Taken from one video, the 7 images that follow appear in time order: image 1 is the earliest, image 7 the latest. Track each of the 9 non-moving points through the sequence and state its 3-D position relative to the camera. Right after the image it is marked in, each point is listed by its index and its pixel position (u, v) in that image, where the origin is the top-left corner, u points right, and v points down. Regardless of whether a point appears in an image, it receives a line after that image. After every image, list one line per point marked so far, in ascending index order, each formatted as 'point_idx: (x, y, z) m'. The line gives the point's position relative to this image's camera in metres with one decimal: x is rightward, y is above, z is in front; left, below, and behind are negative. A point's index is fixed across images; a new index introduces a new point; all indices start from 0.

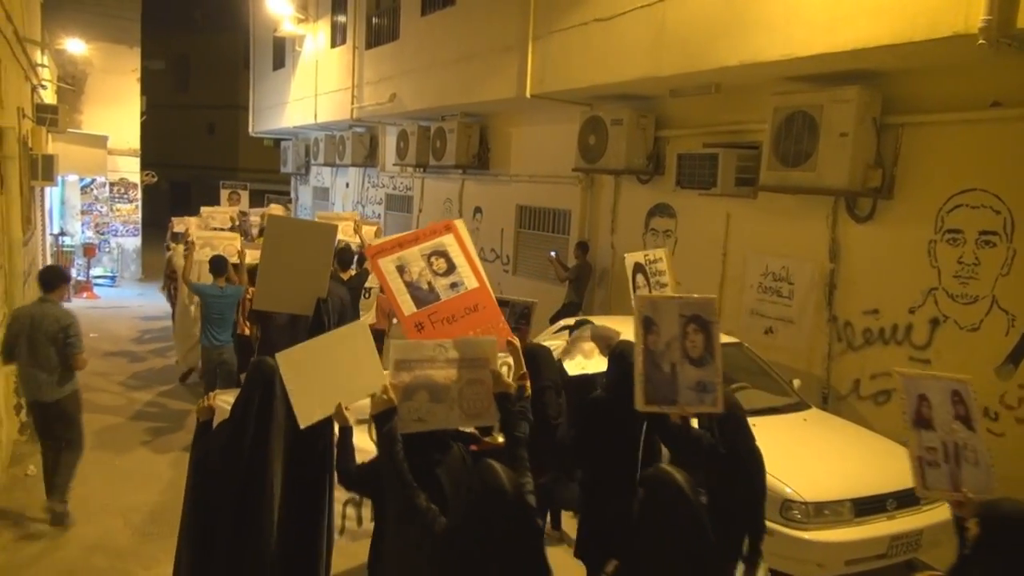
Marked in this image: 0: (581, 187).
0: (+0.9, +1.3, +9.6) m
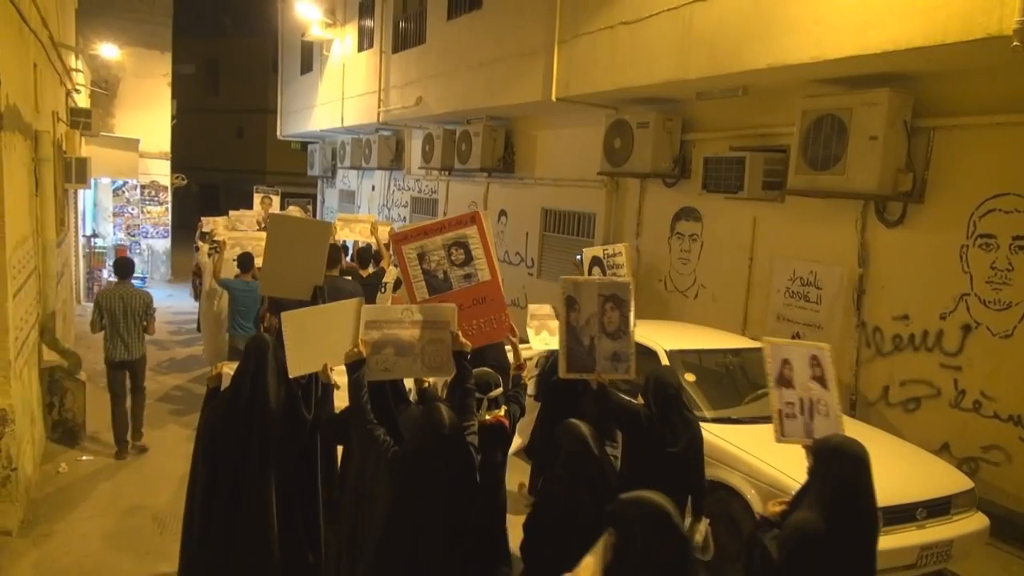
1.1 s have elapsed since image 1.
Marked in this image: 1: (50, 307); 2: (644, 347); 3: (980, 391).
0: (+1.2, +1.2, +9.6) m
1: (-4.7, -0.2, +7.9) m
2: (+1.2, -0.6, +7.4) m
3: (+3.7, -0.8, +6.2) m
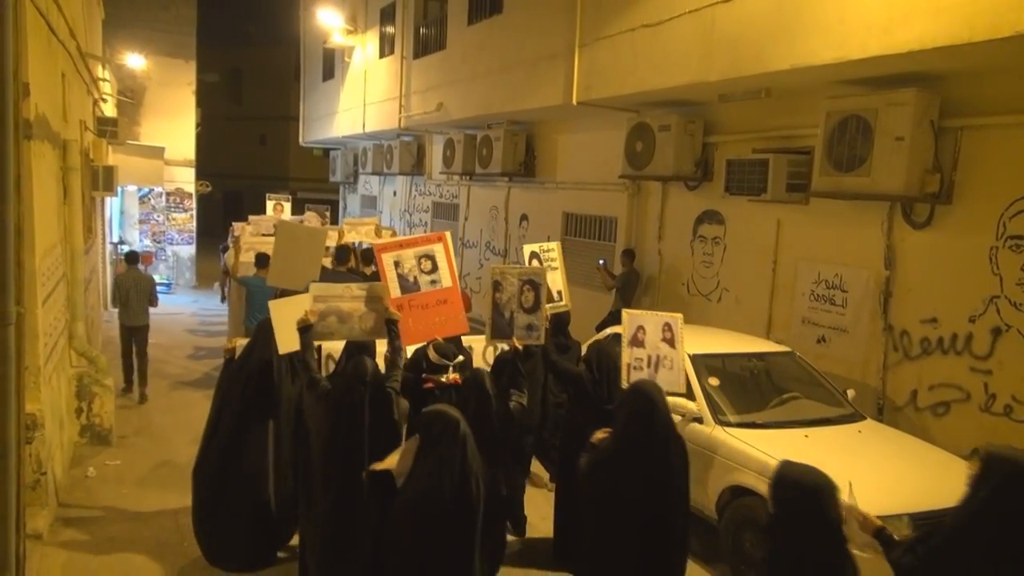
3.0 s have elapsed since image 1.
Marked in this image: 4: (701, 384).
0: (+1.4, +1.2, +9.5) m
1: (-4.4, -0.3, +8.1) m
2: (+1.4, -0.6, +7.4) m
3: (+3.9, -0.8, +6.1) m
4: (+1.6, -0.8, +7.0) m
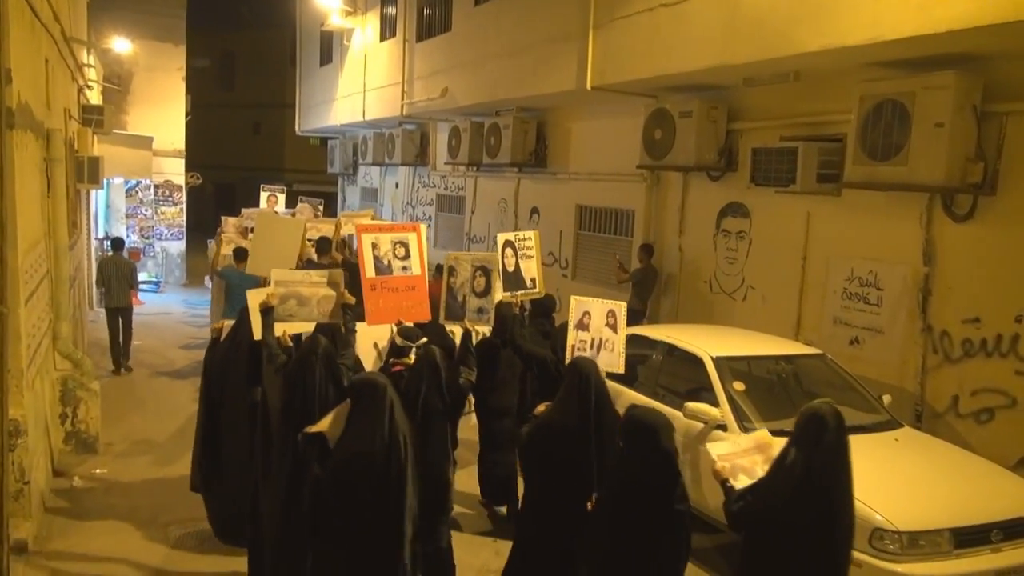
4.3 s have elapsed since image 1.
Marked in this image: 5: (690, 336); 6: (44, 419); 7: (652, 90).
0: (+1.5, +1.2, +9.0) m
1: (-4.3, -0.2, +7.6) m
2: (+1.5, -0.6, +6.9) m
3: (+3.9, -0.8, +5.6) m
4: (+1.7, -0.8, +6.4) m
5: (+1.6, -0.4, +7.1) m
6: (-4.1, -1.2, +7.0) m
7: (+1.5, +2.1, +8.3) m
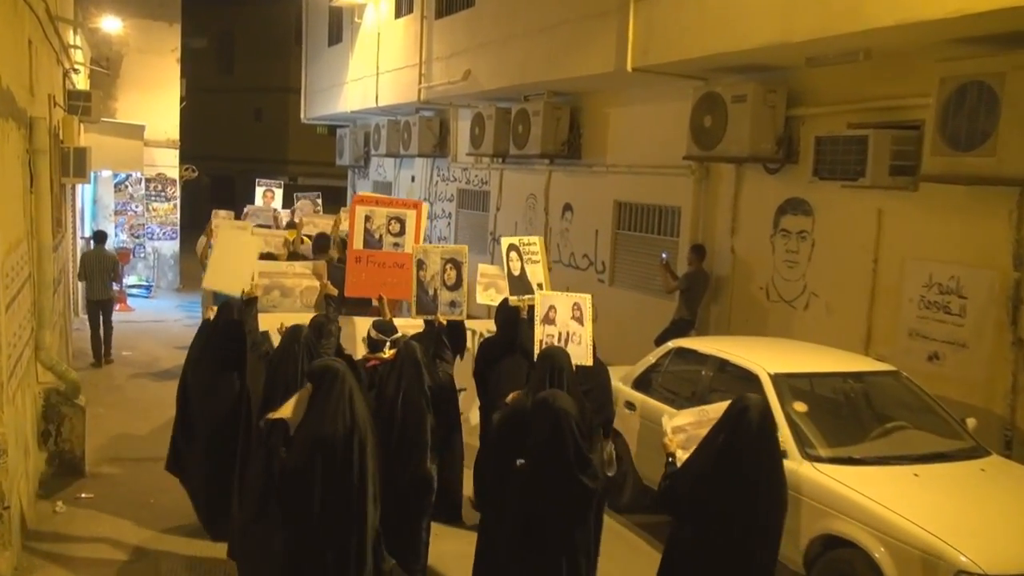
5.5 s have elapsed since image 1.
0: (+1.8, +1.1, +8.2) m
1: (-4.1, -0.3, +6.9) m
2: (+1.7, -0.6, +6.0) m
3: (+4.1, -0.8, +4.7) m
4: (+1.9, -0.9, +5.6) m
5: (+1.9, -0.5, +6.3) m
6: (-3.9, -1.2, +6.3) m
7: (+1.8, +2.0, +7.5) m
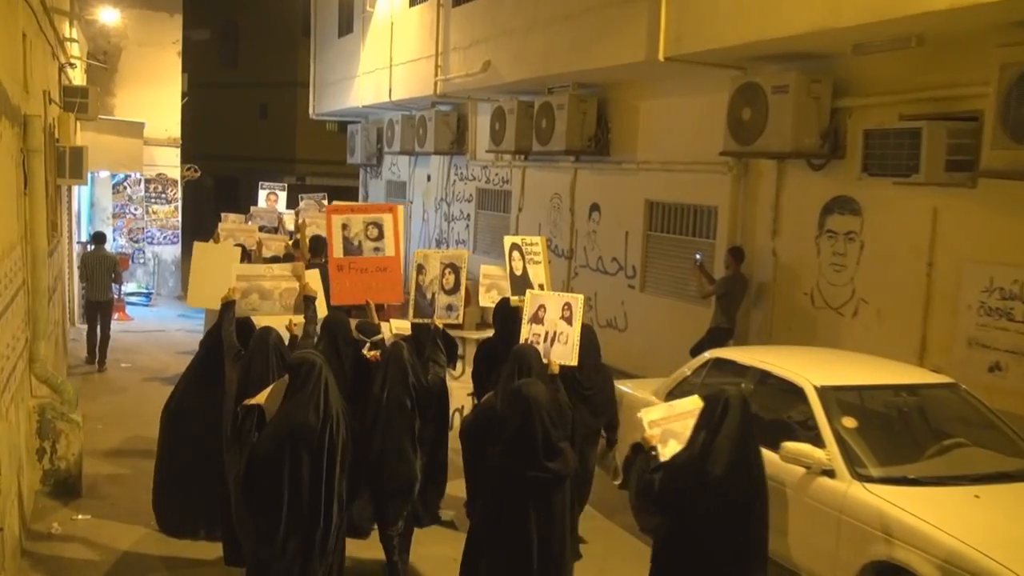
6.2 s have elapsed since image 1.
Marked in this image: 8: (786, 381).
0: (+2.0, +1.1, +7.8) m
1: (-3.9, -0.3, +6.6) m
2: (+1.9, -0.7, +5.5) m
3: (+4.3, -0.9, +4.2) m
4: (+2.1, -0.9, +5.1) m
5: (+2.0, -0.5, +5.8) m
6: (-3.7, -1.3, +5.9) m
7: (+2.0, +2.0, +7.0) m
8: (+1.9, -0.7, +5.5) m
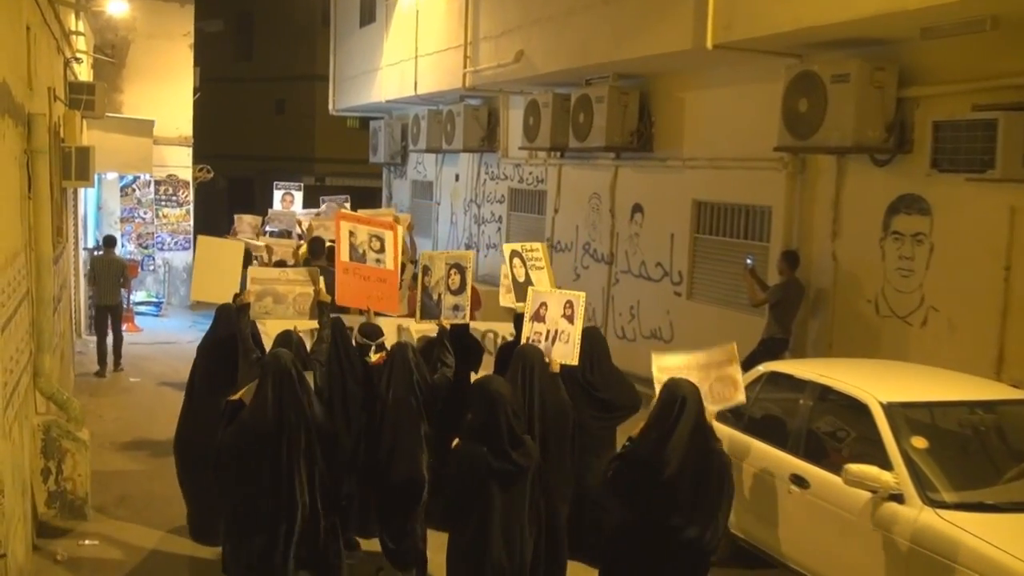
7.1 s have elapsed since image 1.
0: (+2.3, +1.0, +7.3) m
1: (-3.6, -0.4, +6.2) m
2: (+2.1, -0.7, +5.1) m
3: (+4.5, -0.9, +3.6) m
4: (+2.3, -0.9, +4.6) m
5: (+2.3, -0.6, +5.3) m
6: (-3.5, -1.3, +5.6) m
7: (+2.2, +1.9, +6.6) m
8: (+2.2, -0.7, +5.1) m
